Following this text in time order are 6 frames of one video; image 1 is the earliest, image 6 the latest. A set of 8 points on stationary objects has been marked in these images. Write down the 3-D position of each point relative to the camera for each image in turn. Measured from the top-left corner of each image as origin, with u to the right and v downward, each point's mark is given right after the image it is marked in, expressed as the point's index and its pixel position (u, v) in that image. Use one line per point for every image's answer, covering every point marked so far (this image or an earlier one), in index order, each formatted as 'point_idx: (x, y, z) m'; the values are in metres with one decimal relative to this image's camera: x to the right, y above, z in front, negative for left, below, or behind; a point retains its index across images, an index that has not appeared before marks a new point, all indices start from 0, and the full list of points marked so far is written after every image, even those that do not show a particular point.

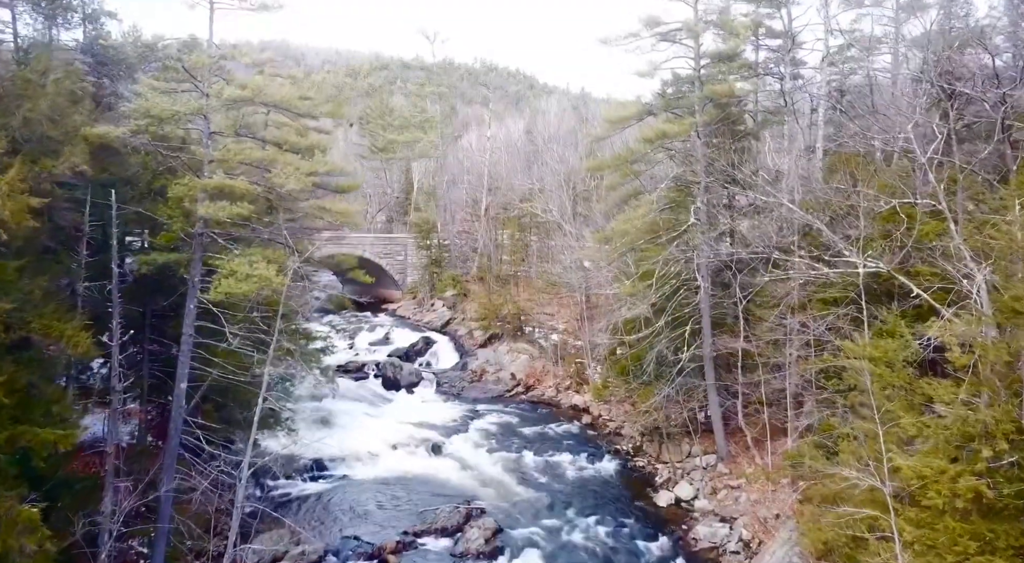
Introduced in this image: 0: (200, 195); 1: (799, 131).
0: (-4.5, +1.2, +10.1) m
1: (+6.7, +3.5, +16.2) m
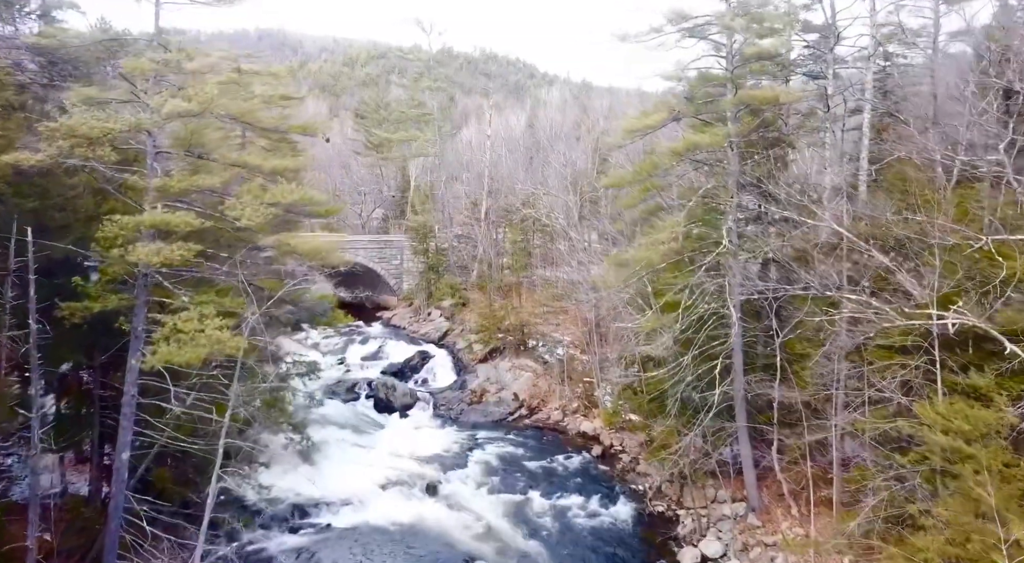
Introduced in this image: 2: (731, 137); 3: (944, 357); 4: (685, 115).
0: (-4.4, +0.6, +8.3) m
1: (+6.7, +3.0, +14.4) m
2: (+3.8, +2.5, +12.1) m
3: (+5.9, -1.0, +9.6) m
4: (+3.3, +3.1, +13.1) m
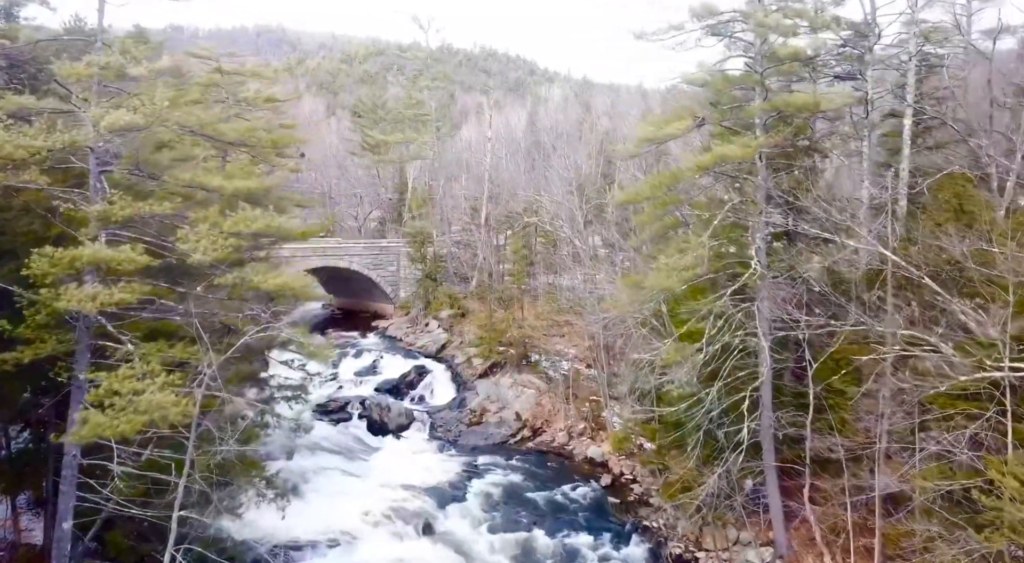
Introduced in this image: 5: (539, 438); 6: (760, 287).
0: (-4.3, +0.1, +7.0) m
1: (+6.8, +2.5, +13.0) m
2: (+3.9, +2.0, +10.8) m
3: (+6.0, -1.5, +8.3) m
4: (+3.3, +2.7, +11.8) m
5: (+0.8, -4.4, +19.9) m
6: (+4.0, -0.1, +11.4) m
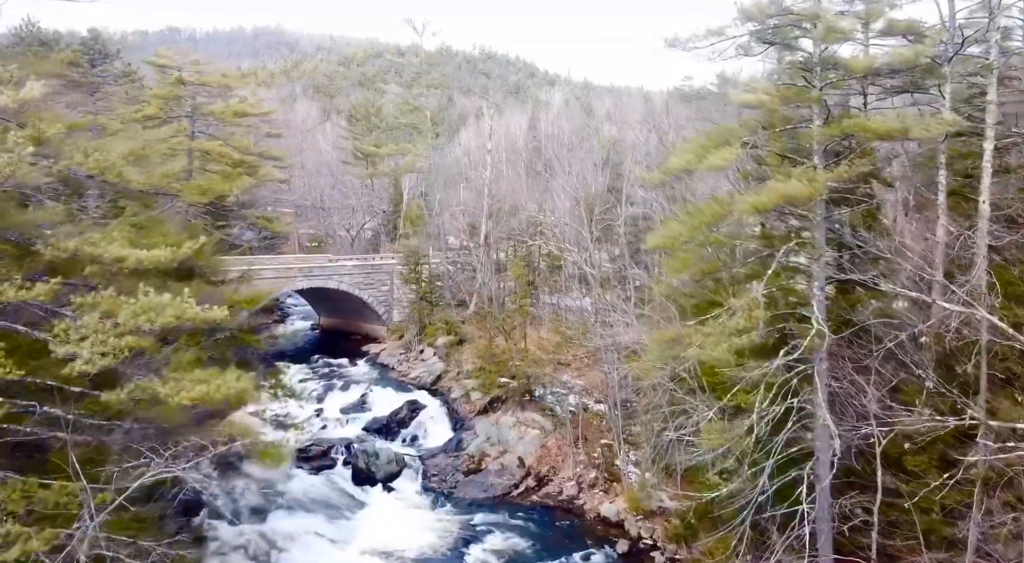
0: (-4.3, -0.7, +4.9) m
1: (+6.9, +1.7, +11.0) m
2: (+3.9, +1.2, +8.7) m
3: (+6.1, -2.3, +6.2) m
4: (+3.4, +1.9, +9.7) m
5: (+0.8, -5.3, +17.8) m
6: (+4.1, -0.9, +9.3) m
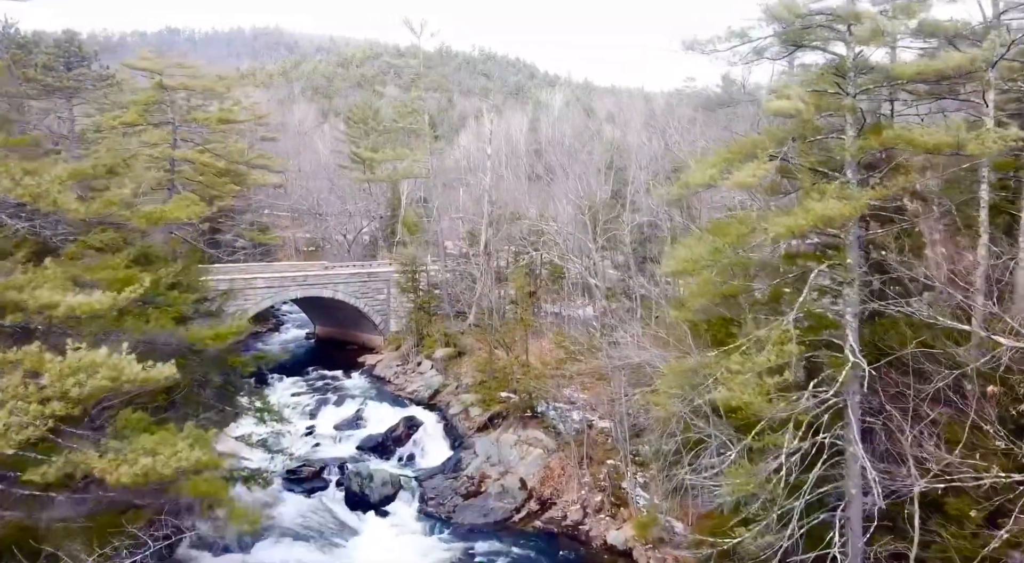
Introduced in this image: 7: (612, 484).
0: (-4.2, -1.0, +4.0) m
1: (+6.9, +1.4, +10.1) m
2: (+4.0, +0.9, +7.8) m
3: (+6.1, -2.6, +5.3) m
4: (+3.4, +1.5, +8.8) m
5: (+0.9, -5.6, +16.9) m
6: (+4.1, -1.3, +8.5) m
7: (+2.4, -4.9, +17.0) m
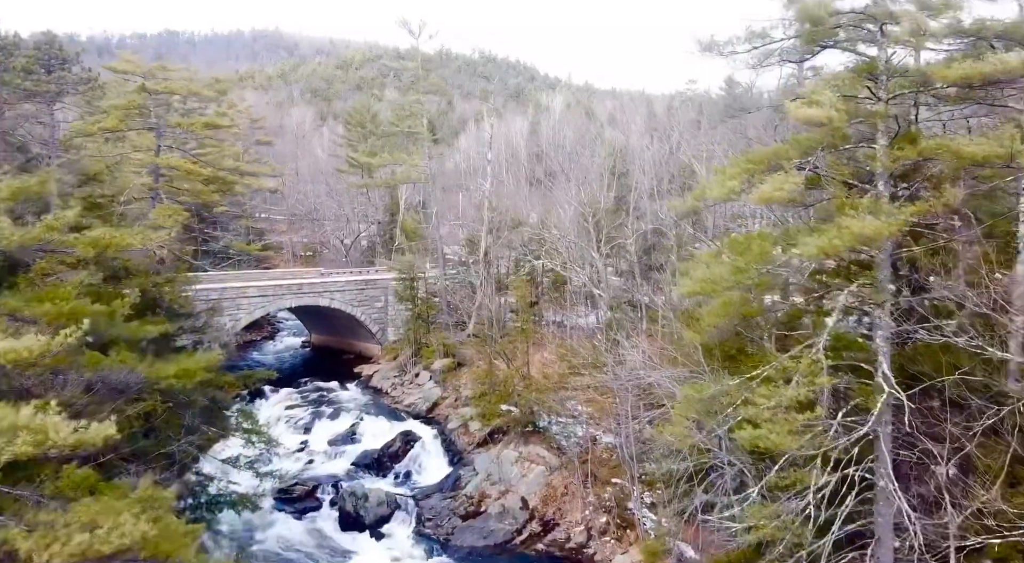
0: (-4.2, -1.3, +3.3) m
1: (+6.9, +1.1, +9.4) m
2: (+4.0, +0.6, +7.1) m
3: (+6.1, -2.9, +4.6) m
4: (+3.5, +1.3, +8.1) m
5: (+0.9, -5.9, +16.2) m
6: (+4.2, -1.5, +7.7) m
7: (+2.4, -5.2, +16.3) m
